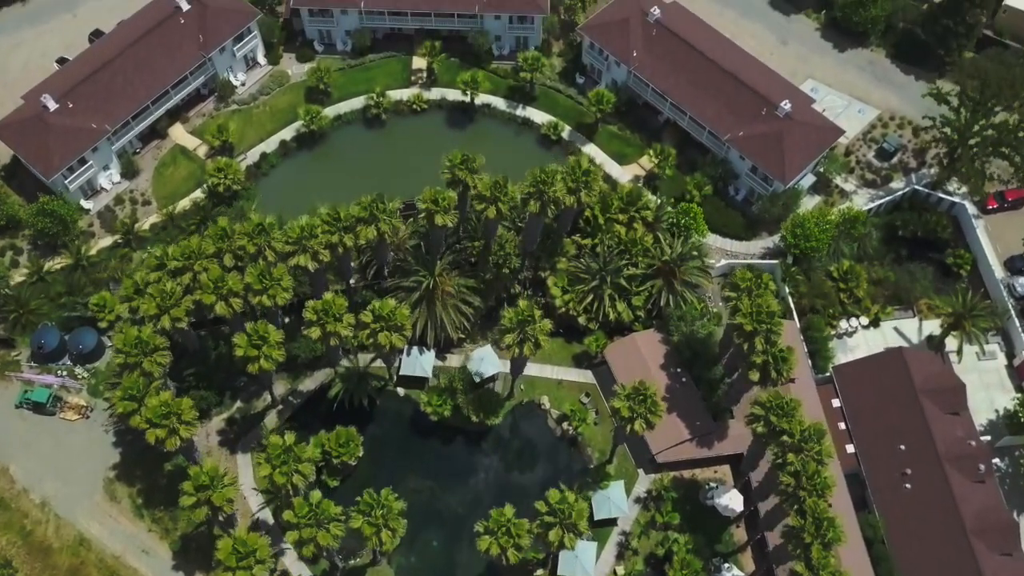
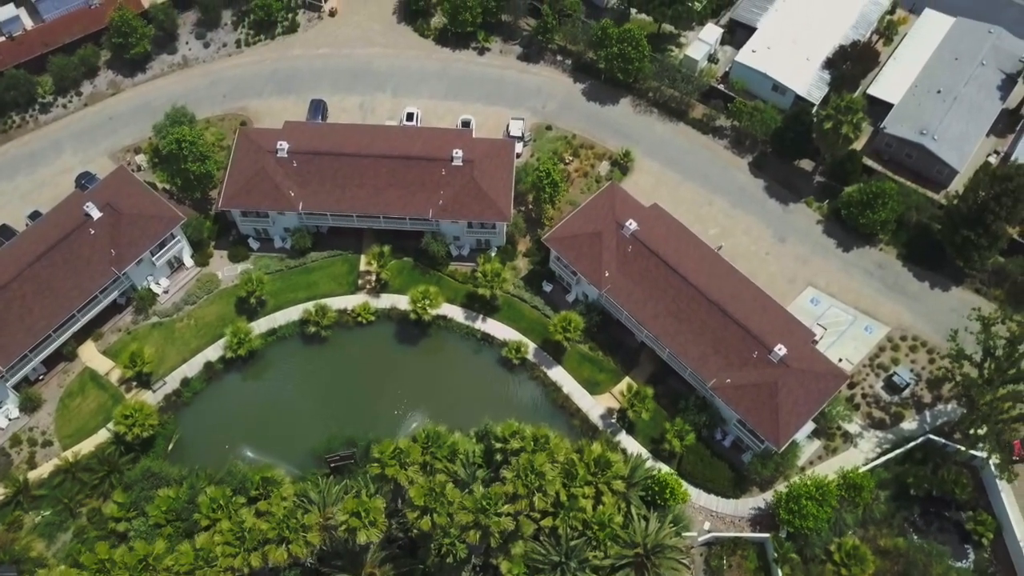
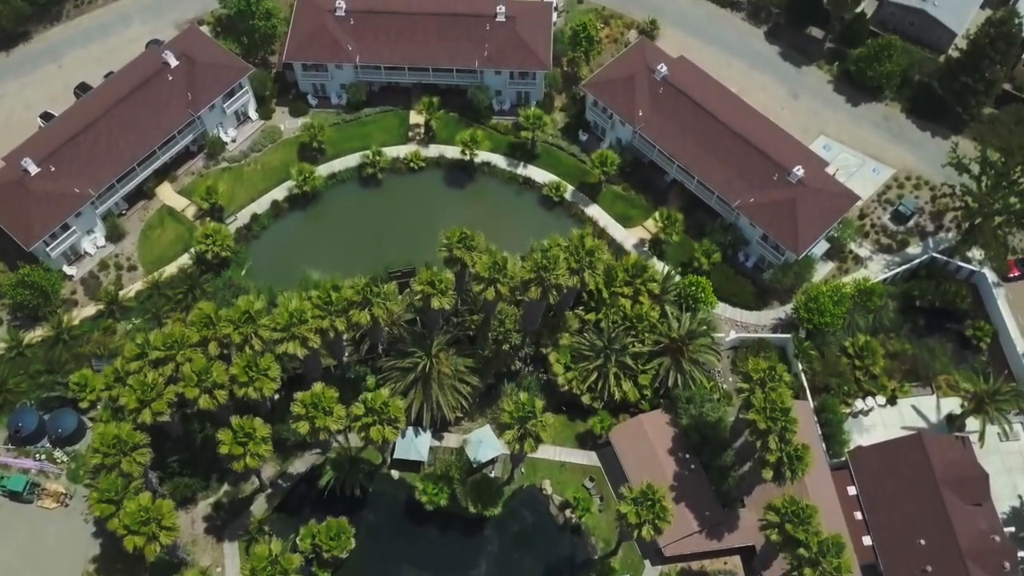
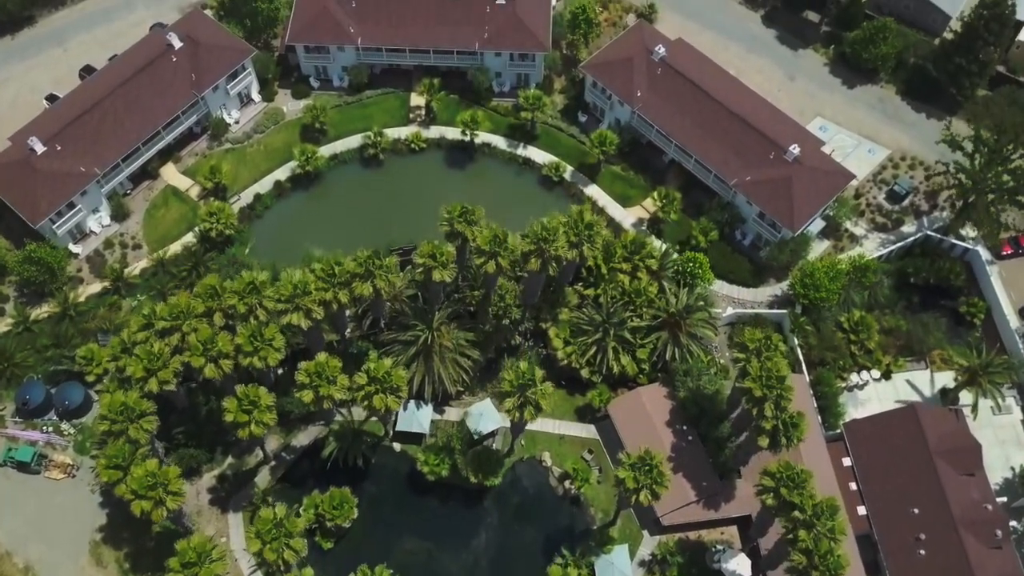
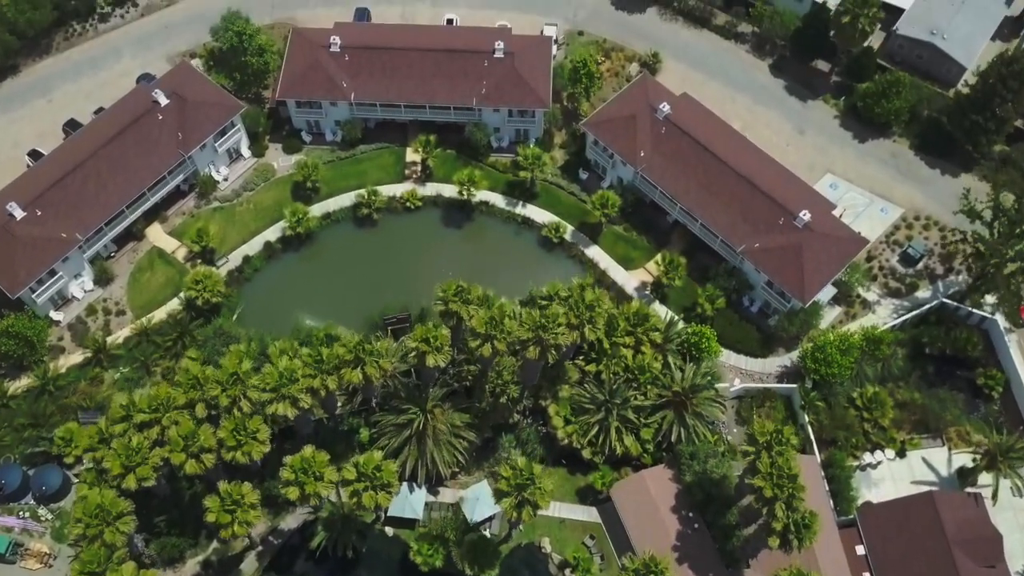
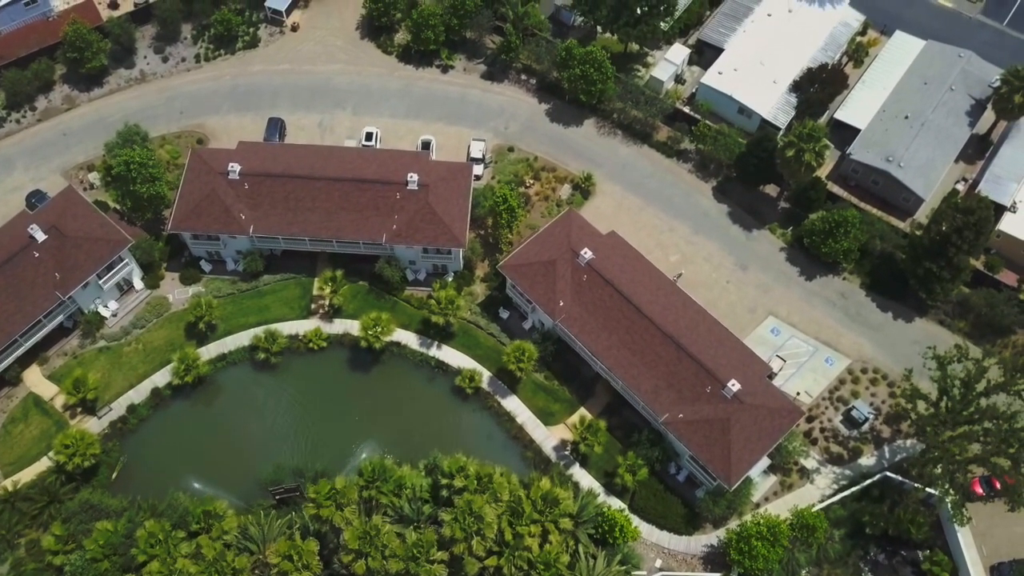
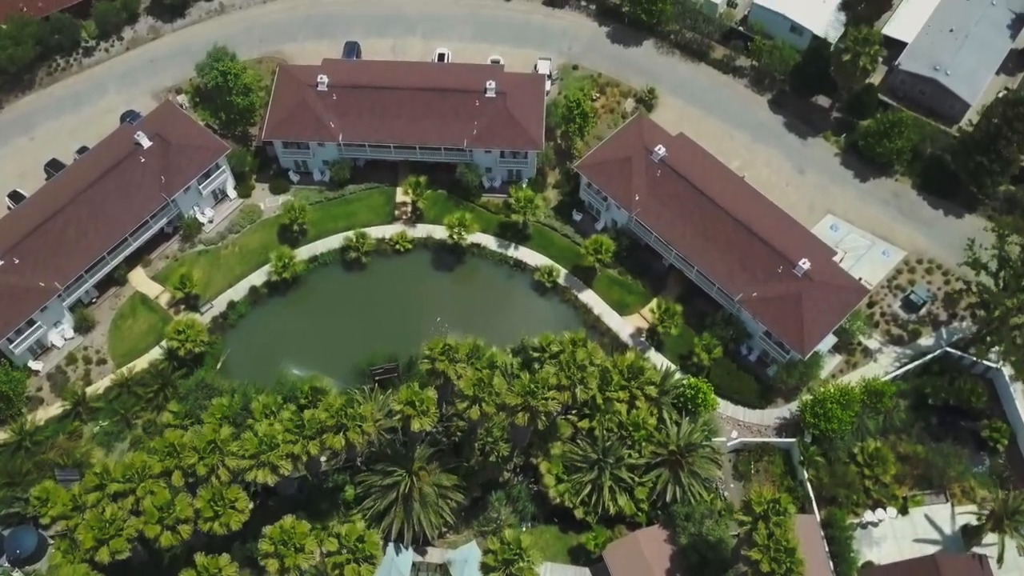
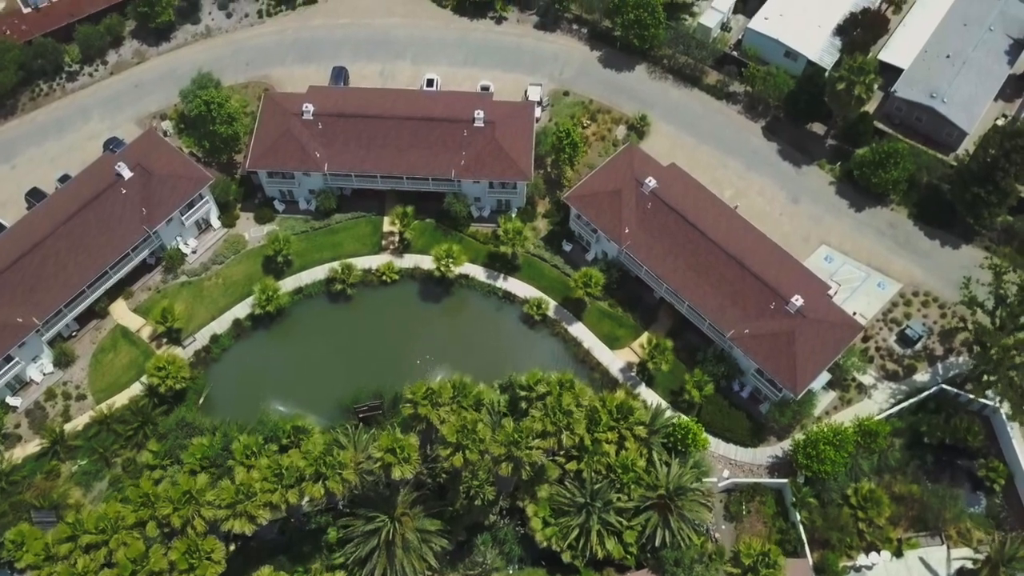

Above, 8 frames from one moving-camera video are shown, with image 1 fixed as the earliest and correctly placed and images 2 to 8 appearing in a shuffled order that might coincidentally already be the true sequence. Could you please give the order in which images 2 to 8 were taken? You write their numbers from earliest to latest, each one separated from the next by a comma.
4, 3, 5, 7, 8, 2, 6
